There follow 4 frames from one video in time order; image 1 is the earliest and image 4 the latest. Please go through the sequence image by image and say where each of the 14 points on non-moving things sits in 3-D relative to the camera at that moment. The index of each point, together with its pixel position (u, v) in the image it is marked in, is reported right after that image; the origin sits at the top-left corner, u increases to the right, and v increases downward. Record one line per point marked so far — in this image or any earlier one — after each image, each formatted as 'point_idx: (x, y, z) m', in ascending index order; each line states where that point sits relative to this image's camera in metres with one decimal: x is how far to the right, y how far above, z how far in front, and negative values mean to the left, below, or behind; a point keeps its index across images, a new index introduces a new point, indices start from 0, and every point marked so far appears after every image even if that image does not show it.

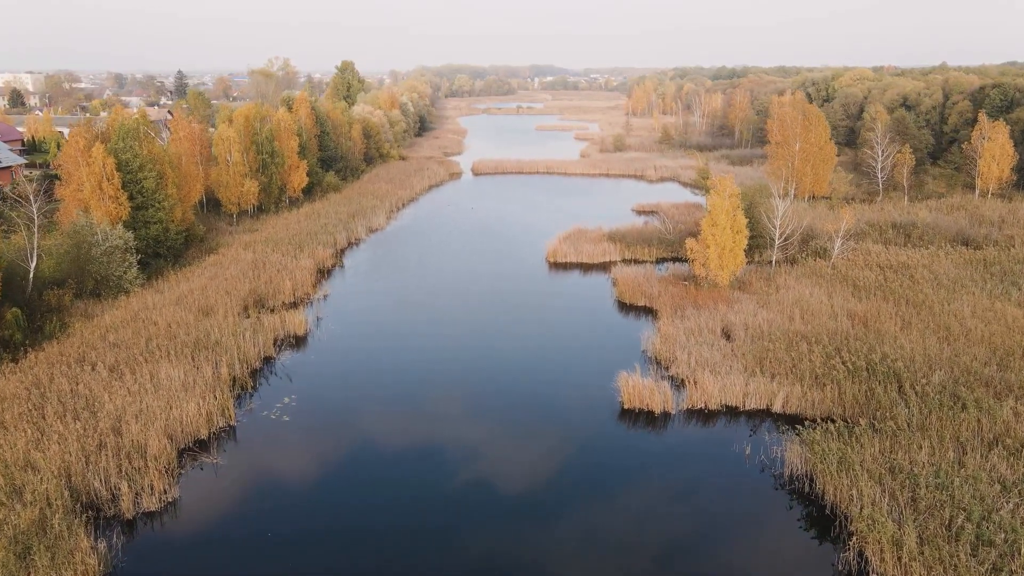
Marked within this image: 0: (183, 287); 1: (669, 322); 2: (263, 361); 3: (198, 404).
0: (-10.3, 0.0, +18.6) m
1: (+4.6, -1.0, +17.2) m
2: (-6.6, -2.0, +15.7) m
3: (-6.7, -2.4, +12.5) m
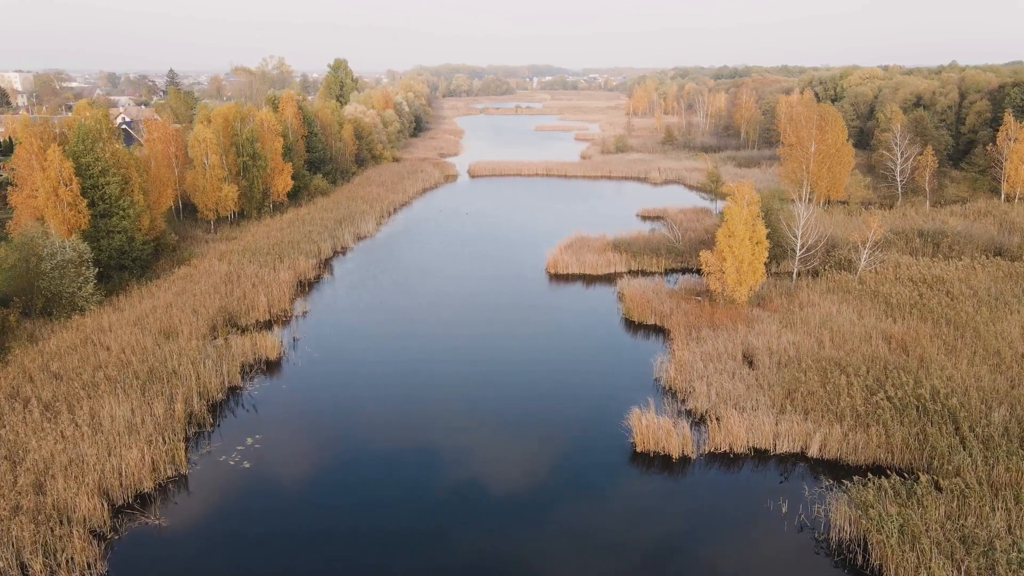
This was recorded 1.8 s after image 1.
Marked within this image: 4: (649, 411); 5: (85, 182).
0: (-10.4, -0.5, +16.9) m
1: (+4.5, -1.5, +15.5) m
2: (-6.7, -2.5, +13.9) m
3: (-6.7, -2.9, +10.8) m
4: (+3.0, -2.7, +12.7) m
5: (-13.5, +3.3, +18.7) m
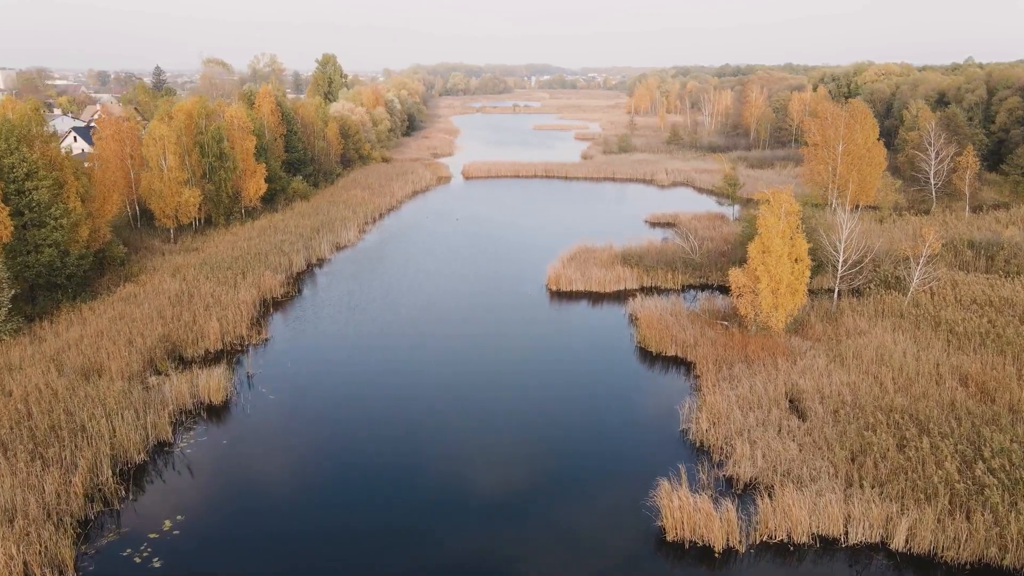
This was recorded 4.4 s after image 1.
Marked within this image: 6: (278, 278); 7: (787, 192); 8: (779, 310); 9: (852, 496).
0: (-10.5, -1.1, +14.2) m
1: (+4.4, -2.1, +12.8) m
2: (-6.8, -3.1, +11.2) m
3: (-6.8, -3.5, +8.1) m
4: (+2.9, -3.3, +10.1) m
5: (-13.6, +2.7, +16.0) m
6: (-7.9, +0.4, +19.9) m
7: (+6.7, +2.3, +14.4) m
8: (+6.5, -0.5, +14.4) m
9: (+5.3, -3.2, +9.2) m
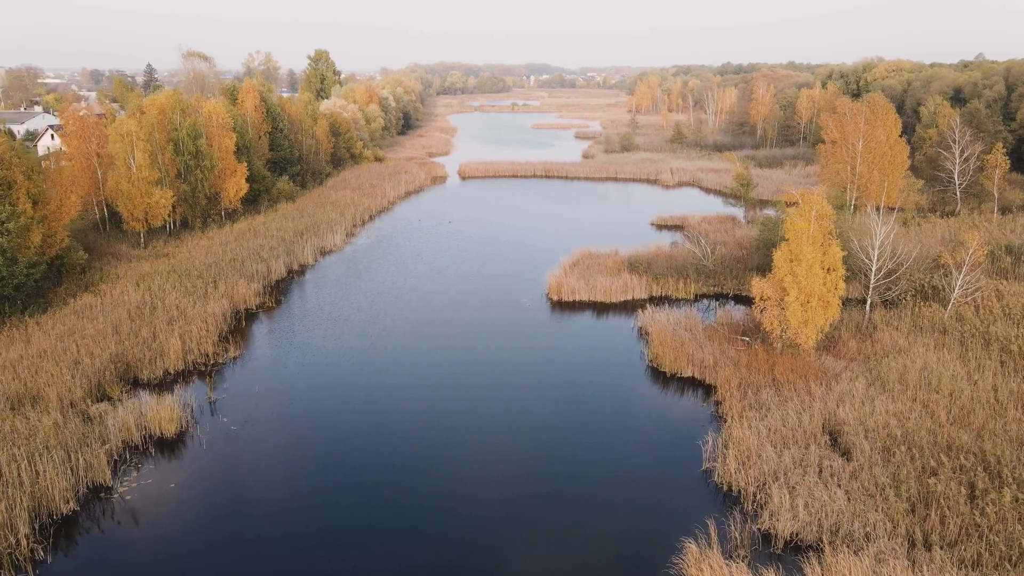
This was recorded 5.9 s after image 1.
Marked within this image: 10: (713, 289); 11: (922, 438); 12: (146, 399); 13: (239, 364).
0: (-10.6, -1.4, +12.5) m
1: (+4.3, -2.4, +11.2) m
2: (-6.9, -3.4, +9.6) m
3: (-6.9, -3.8, +6.5) m
4: (+2.8, -3.6, +8.5) m
5: (-13.7, +2.4, +14.4) m
6: (-7.9, +0.1, +18.3) m
7: (+6.6, +2.1, +12.8) m
8: (+6.4, -0.8, +12.8) m
9: (+5.2, -3.5, +7.6) m
10: (+6.3, 0.0, +18.6) m
11: (+6.8, -2.5, +9.8) m
12: (-7.2, -2.2, +11.9) m
13: (-6.8, -1.9, +14.5) m
